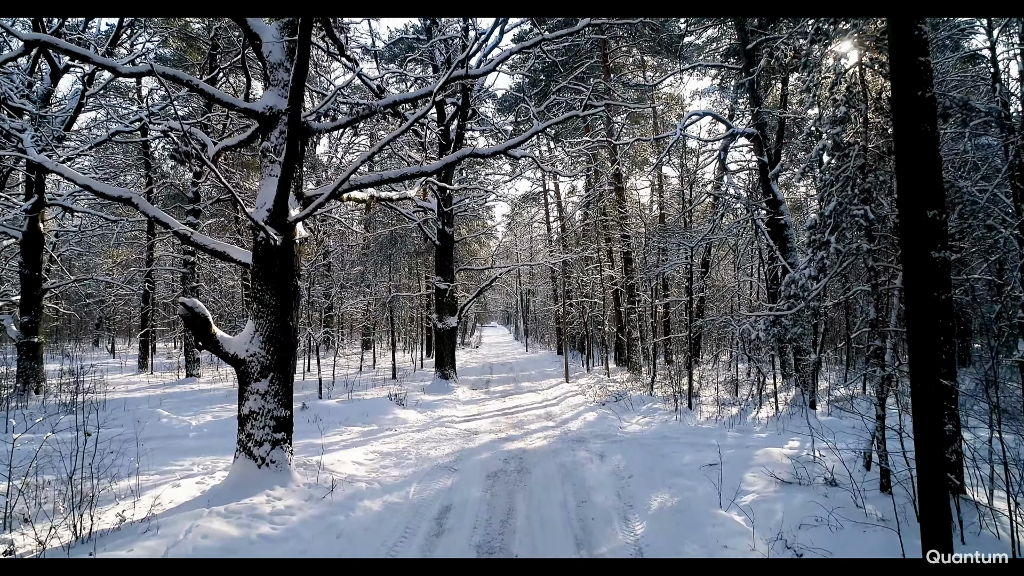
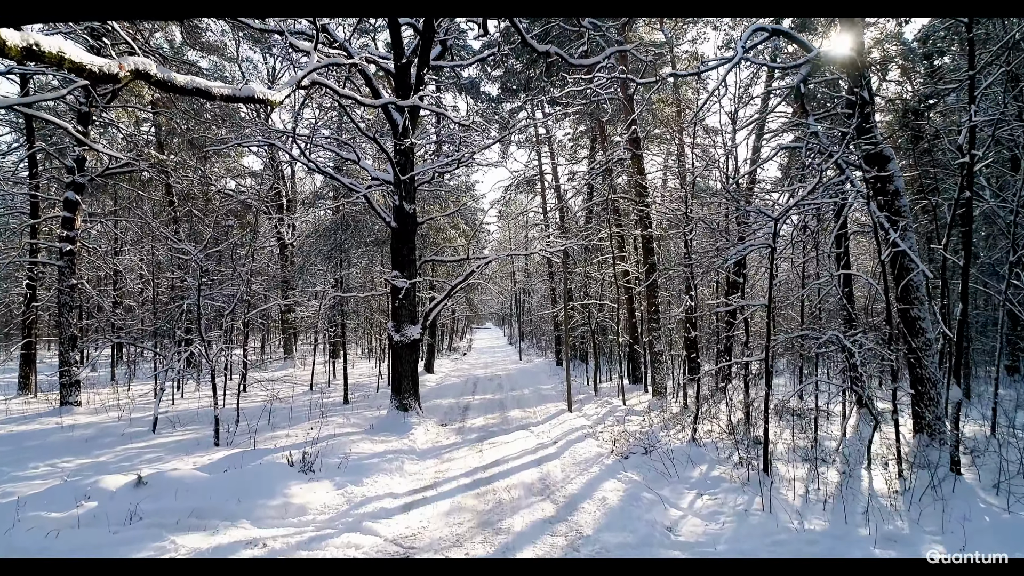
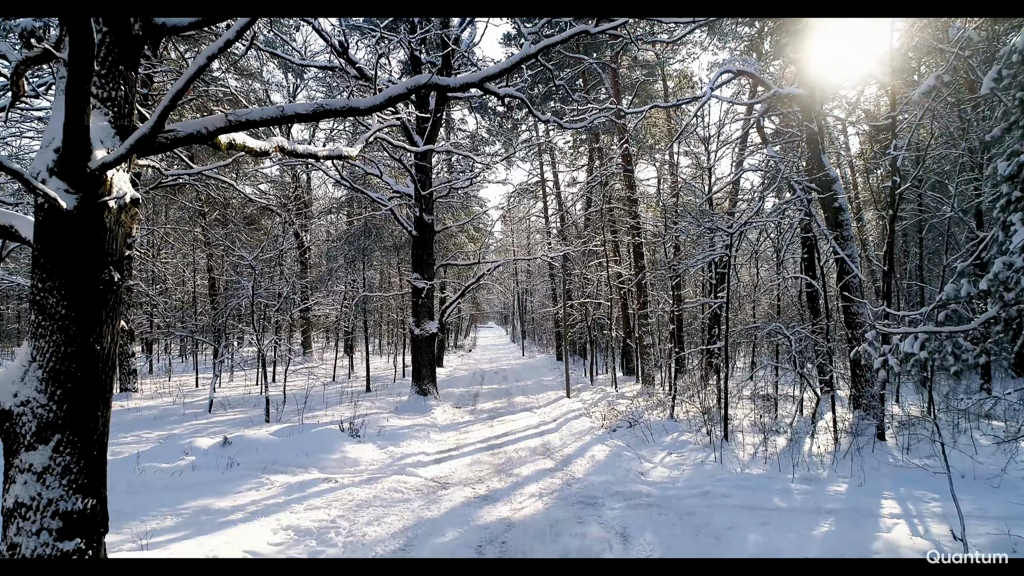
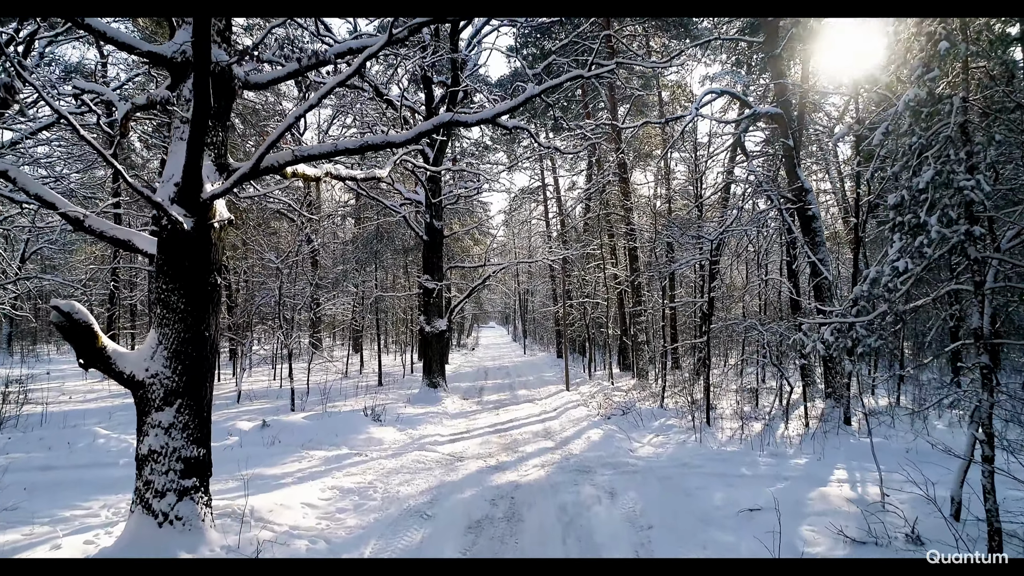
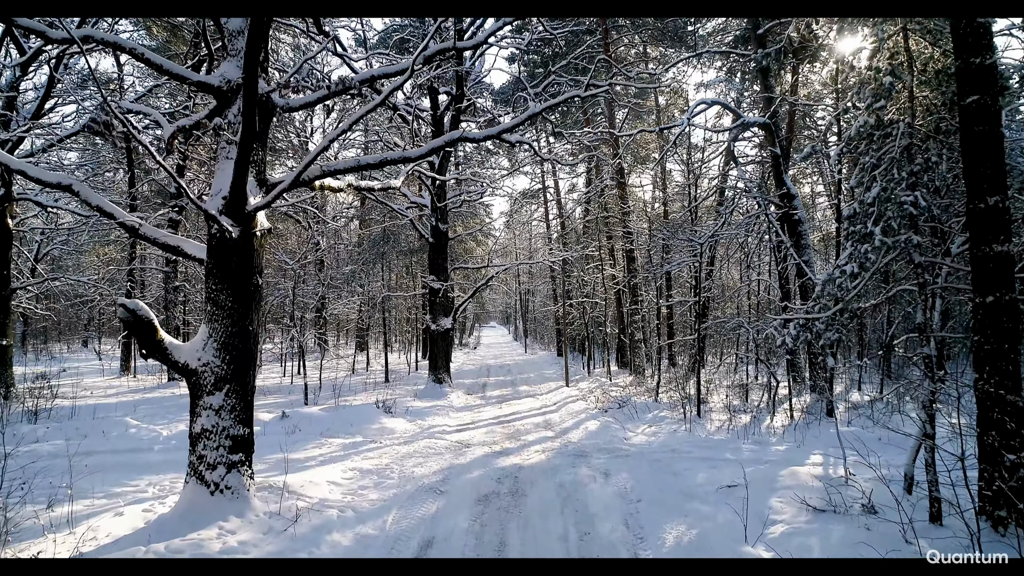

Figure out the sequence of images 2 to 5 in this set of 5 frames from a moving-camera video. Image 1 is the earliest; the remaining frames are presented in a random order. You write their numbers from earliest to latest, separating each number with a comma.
5, 4, 3, 2
